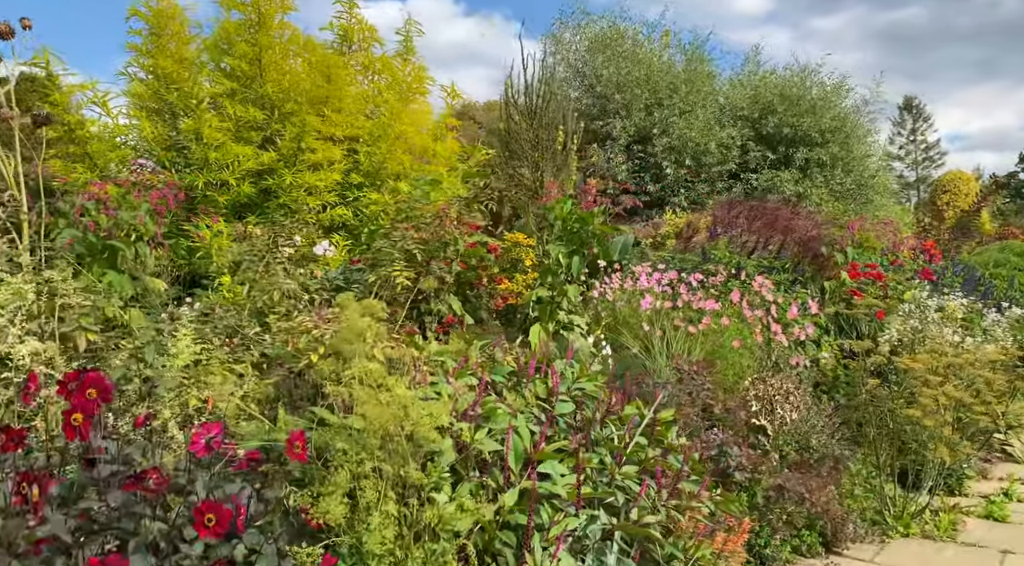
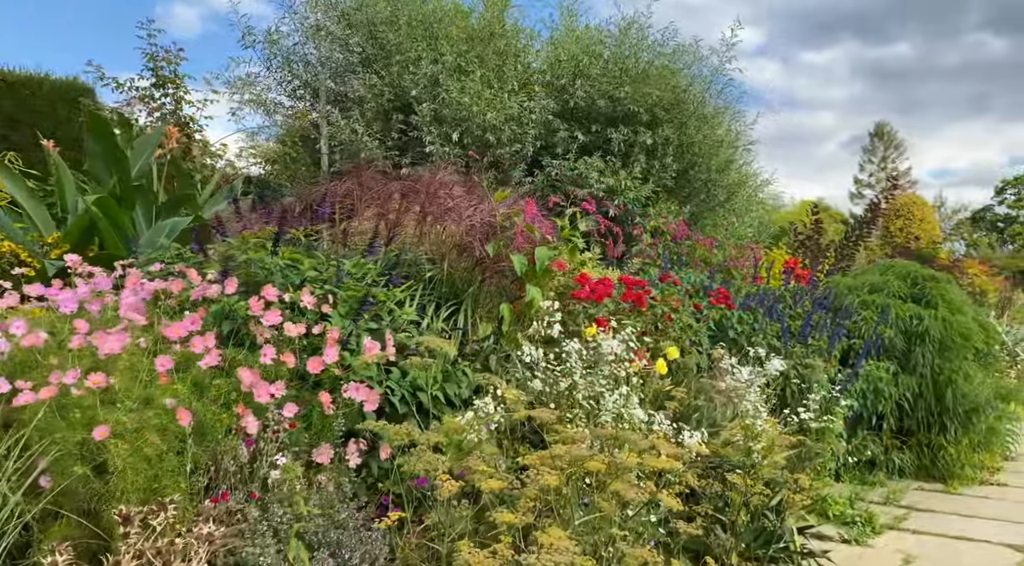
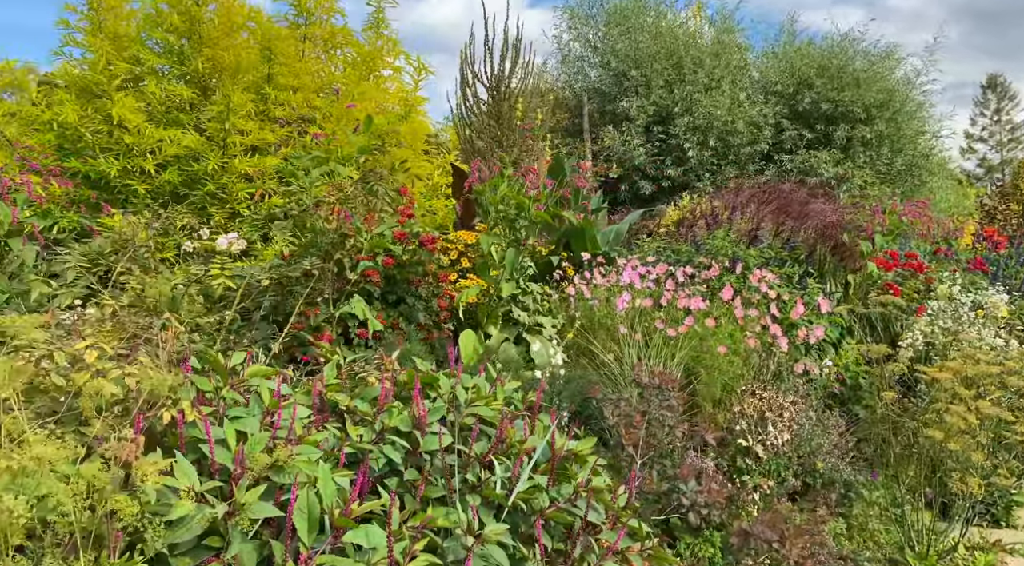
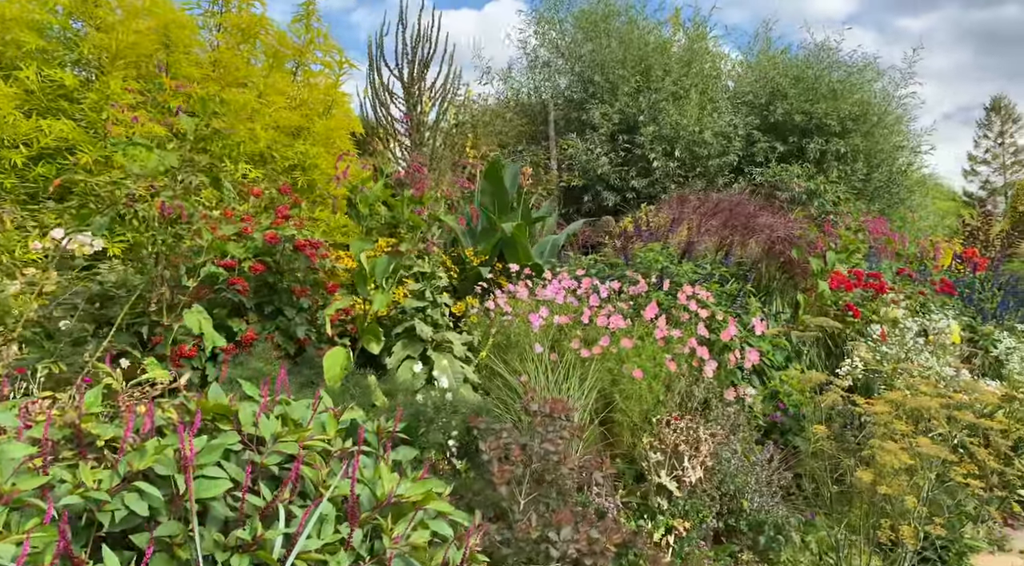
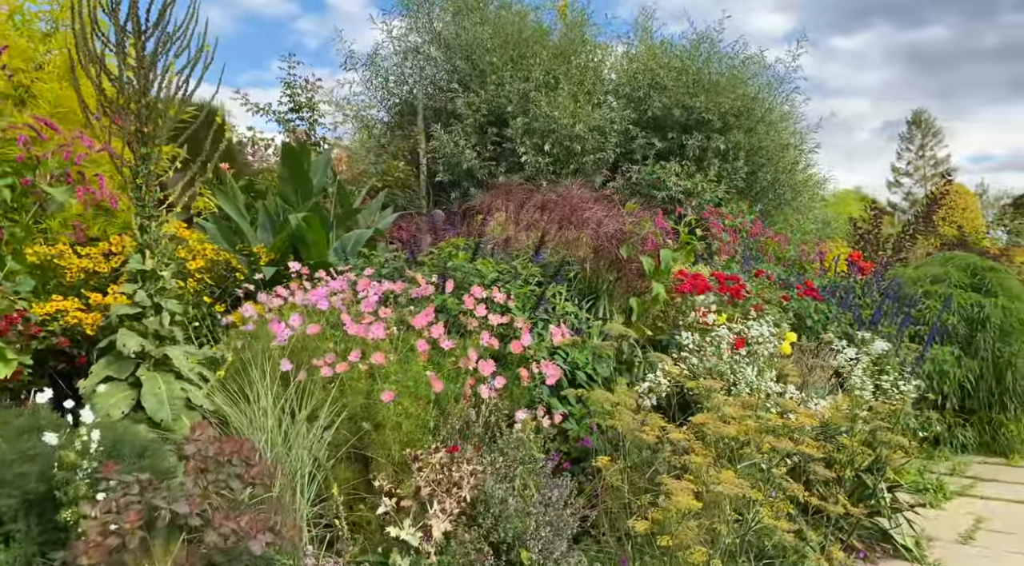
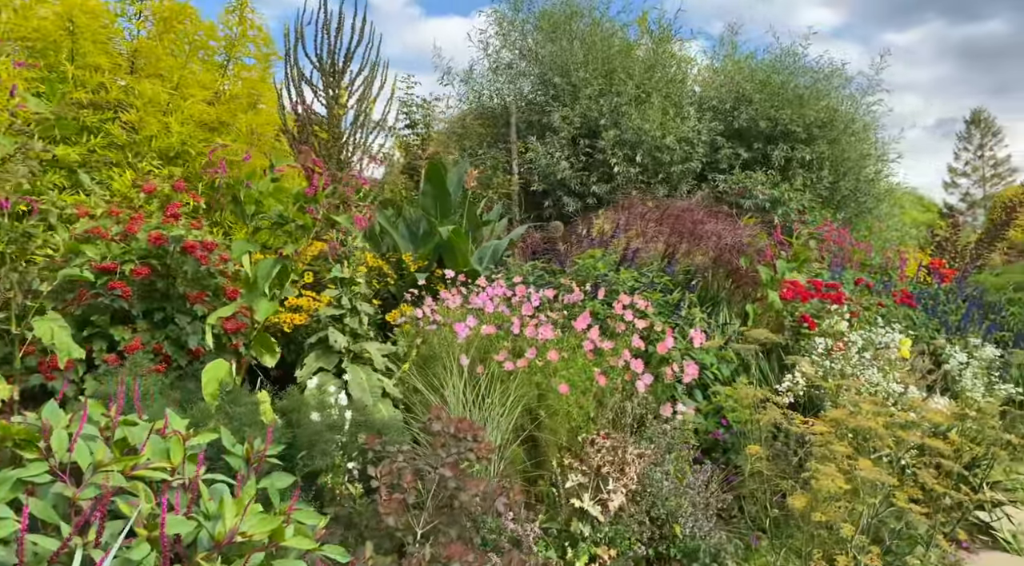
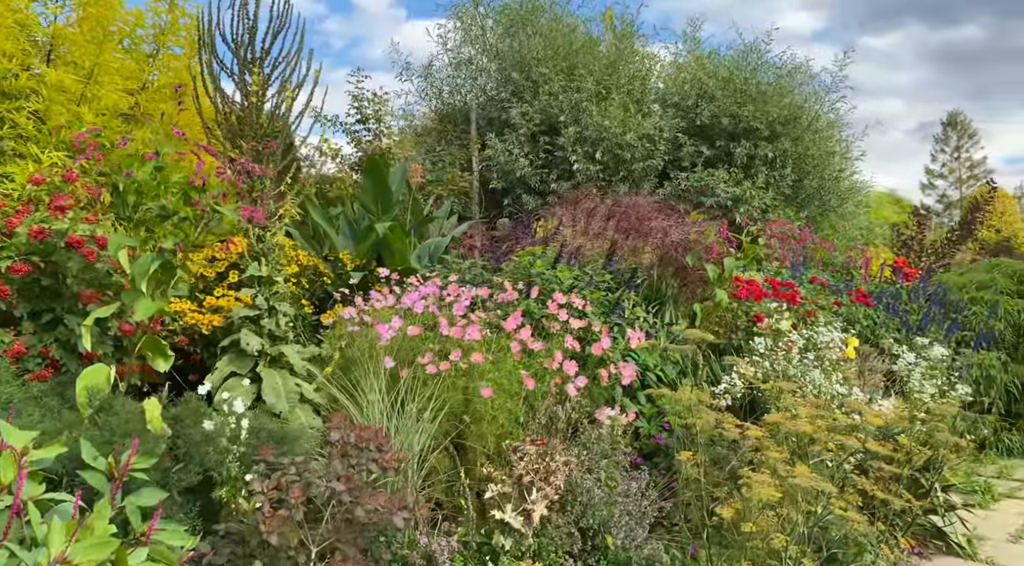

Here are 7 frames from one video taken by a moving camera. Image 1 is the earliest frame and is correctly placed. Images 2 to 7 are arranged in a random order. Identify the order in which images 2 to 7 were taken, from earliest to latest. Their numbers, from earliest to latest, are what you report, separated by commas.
3, 4, 6, 7, 5, 2
